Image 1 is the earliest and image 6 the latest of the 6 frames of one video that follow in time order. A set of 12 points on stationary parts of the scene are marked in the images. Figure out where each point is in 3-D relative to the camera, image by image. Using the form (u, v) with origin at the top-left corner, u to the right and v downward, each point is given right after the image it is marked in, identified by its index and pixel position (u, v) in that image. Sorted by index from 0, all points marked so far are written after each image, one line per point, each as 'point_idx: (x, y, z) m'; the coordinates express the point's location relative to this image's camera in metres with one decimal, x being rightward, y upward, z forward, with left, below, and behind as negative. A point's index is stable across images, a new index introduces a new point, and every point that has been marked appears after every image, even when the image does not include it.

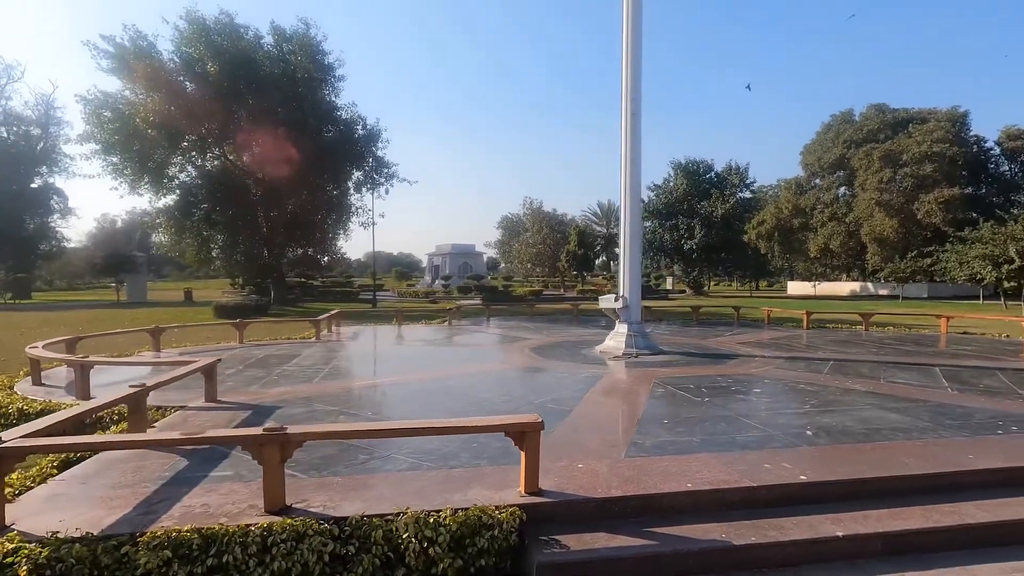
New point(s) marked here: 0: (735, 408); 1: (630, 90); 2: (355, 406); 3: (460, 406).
0: (+2.8, -1.5, +6.7) m
1: (+2.6, +4.3, +11.7) m
2: (-2.1, -1.5, +7.0) m
3: (-0.7, -1.5, +6.8) m
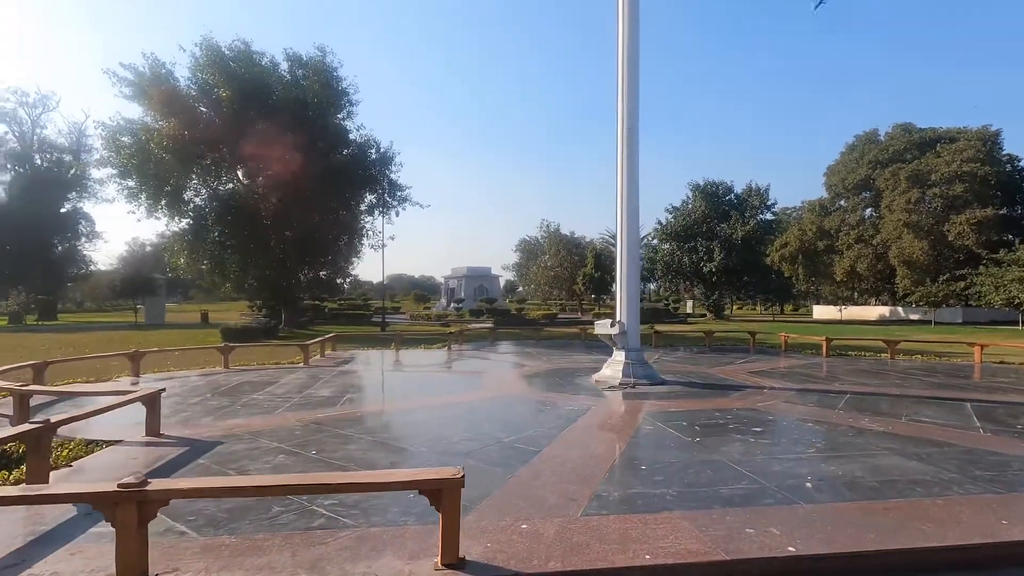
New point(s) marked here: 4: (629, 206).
0: (+2.4, -1.8, +5.9) m
1: (+2.4, +3.8, +11.2) m
2: (-2.5, -1.8, +6.4) m
3: (-1.1, -1.8, +6.1) m
4: (+2.4, +1.7, +11.1) m
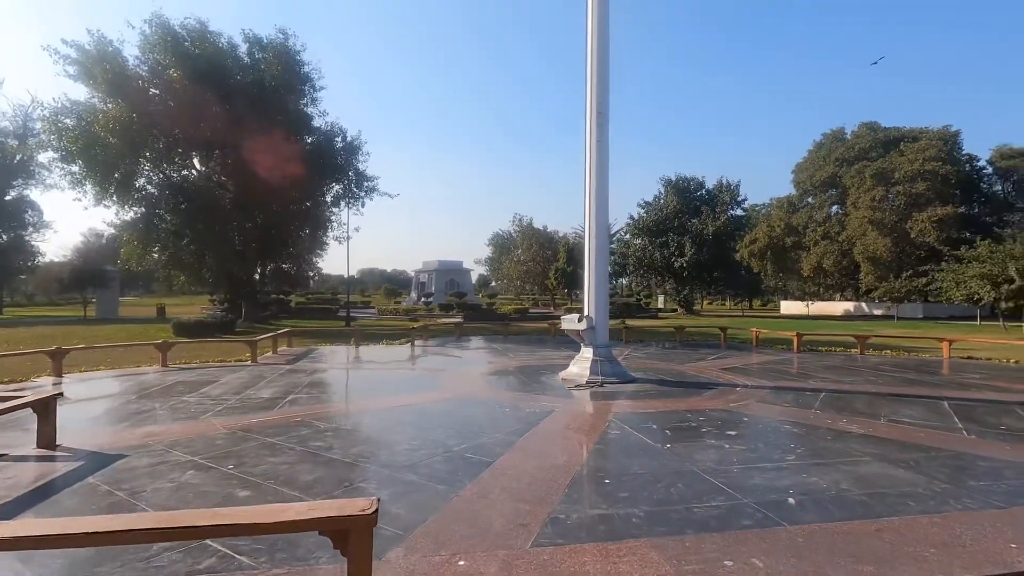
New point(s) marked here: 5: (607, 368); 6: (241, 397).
0: (+1.9, -1.7, +5.3) m
1: (+1.7, +3.9, +10.5) m
2: (-3.0, -1.7, +5.6) m
3: (-1.6, -1.7, +5.4) m
4: (+1.7, +1.9, +10.5) m
5: (+1.8, -1.5, +10.2) m
6: (-4.4, -1.8, +8.6) m
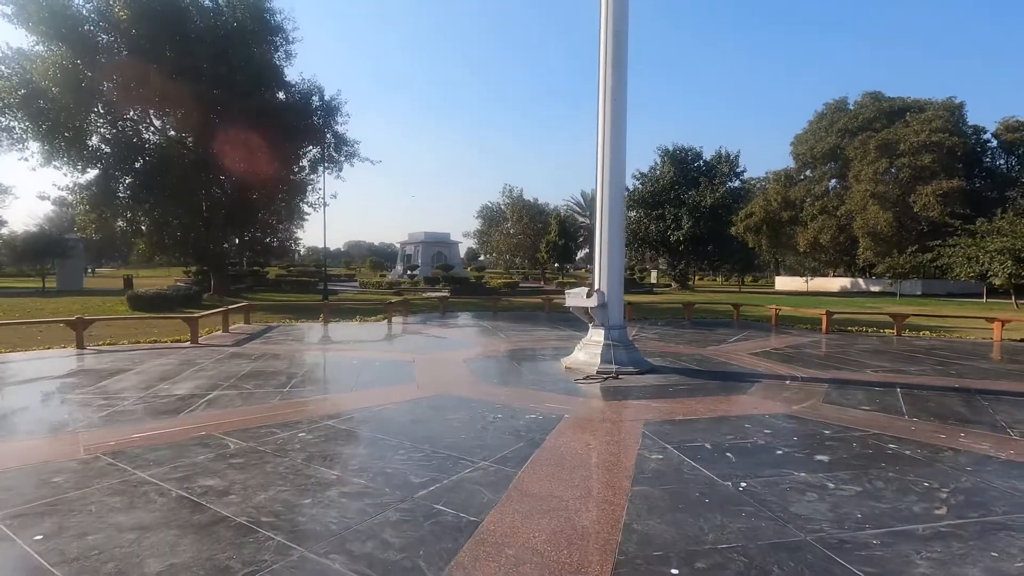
0: (+1.9, -1.4, +3.3) m
1: (+1.6, +4.4, +8.3) m
2: (-3.0, -1.4, +3.6) m
3: (-1.6, -1.4, +3.4) m
4: (+1.6, +2.4, +8.4) m
5: (+1.7, -1.0, +8.2) m
6: (-4.5, -1.3, +6.5) m
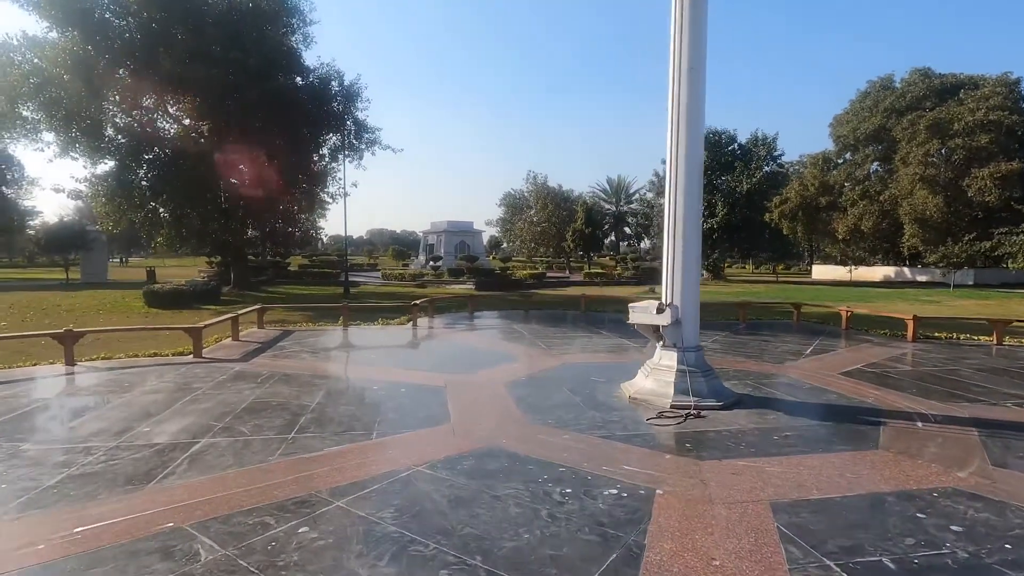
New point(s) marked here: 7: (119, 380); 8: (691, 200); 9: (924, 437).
0: (+2.3, -1.7, +1.8) m
1: (+2.2, +4.3, +6.7) m
2: (-2.5, -1.7, +2.3) m
3: (-1.1, -1.7, +2.0) m
4: (+2.2, +2.2, +6.8) m
5: (+2.4, -1.2, +6.7) m
6: (-3.8, -1.5, +5.3) m
7: (-5.8, -1.3, +7.9) m
8: (+2.2, +1.1, +6.7) m
9: (+4.2, -1.5, +5.4) m
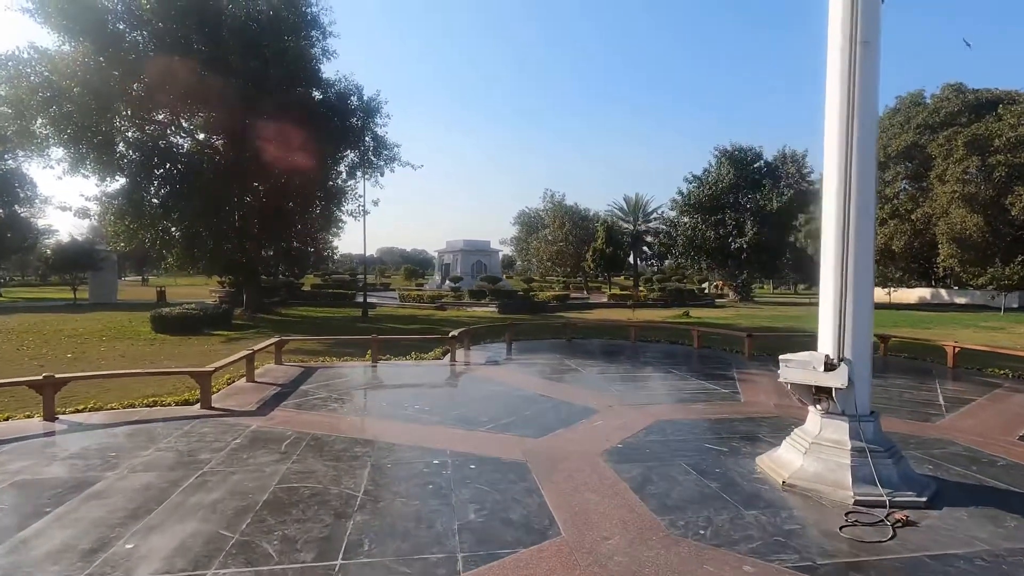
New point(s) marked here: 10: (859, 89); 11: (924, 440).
0: (+3.3, -2.0, 0.0) m
1: (+3.3, +3.8, +5.1) m
2: (-1.5, -2.0, +0.5) m
3: (-0.2, -2.0, +0.3) m
4: (+3.3, +1.8, +5.1) m
5: (+3.4, -1.6, +4.9) m
6: (-2.8, -1.9, +3.6) m
7: (-4.7, -1.8, +6.2) m
8: (+3.3, +0.6, +5.0) m
9: (+5.2, -1.9, +3.6) m
10: (+3.3, +1.9, +5.0) m
11: (+5.1, -1.9, +6.7) m
